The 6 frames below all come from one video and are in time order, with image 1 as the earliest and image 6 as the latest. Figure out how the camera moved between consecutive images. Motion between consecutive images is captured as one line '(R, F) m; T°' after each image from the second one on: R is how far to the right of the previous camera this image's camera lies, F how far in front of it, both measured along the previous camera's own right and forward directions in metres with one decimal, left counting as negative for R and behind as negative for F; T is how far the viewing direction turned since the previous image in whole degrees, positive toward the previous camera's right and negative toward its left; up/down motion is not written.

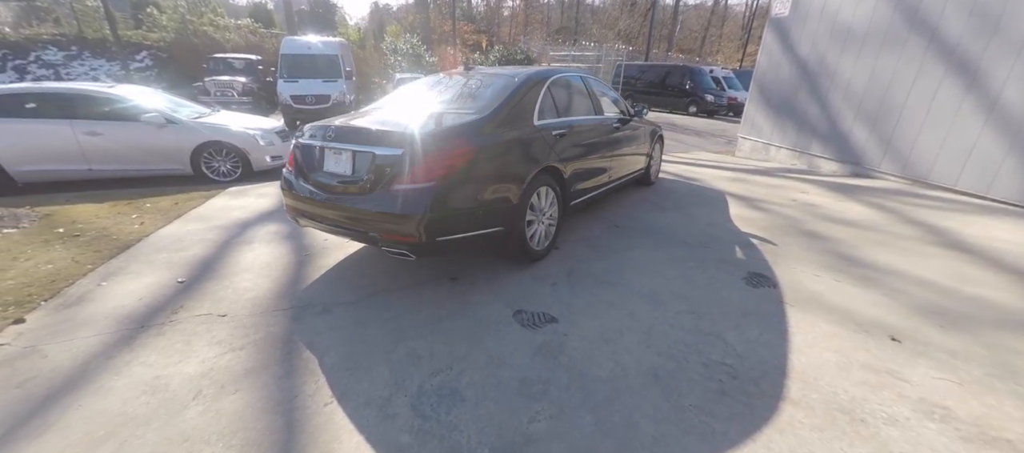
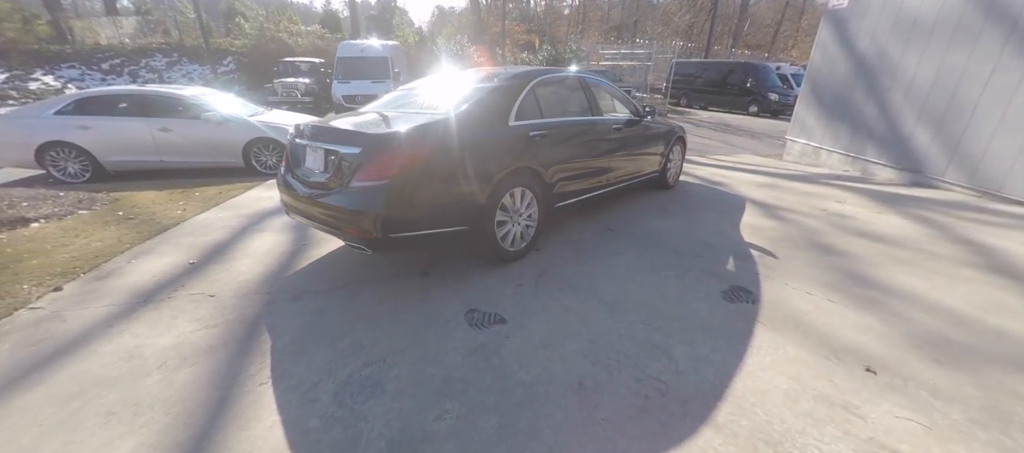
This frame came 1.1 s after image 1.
(+0.7, 0.0) m; -8°
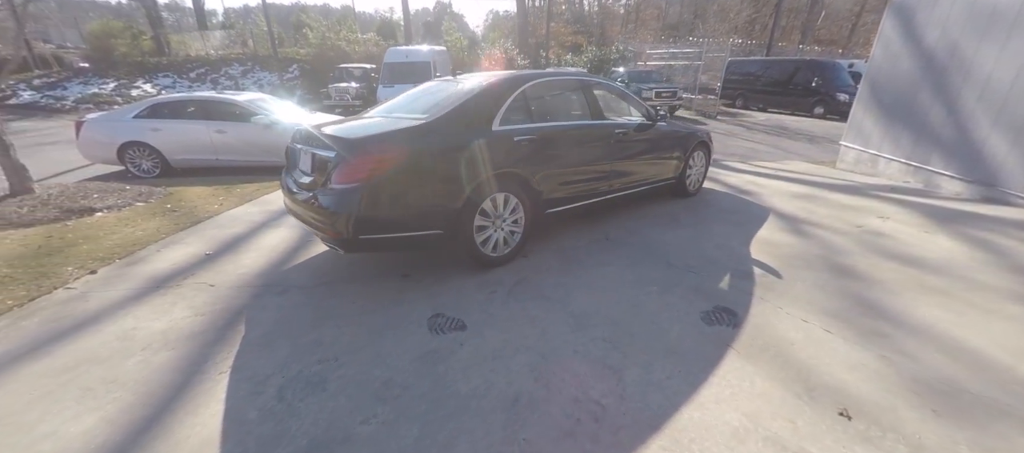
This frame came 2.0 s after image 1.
(+0.6, +0.1) m; -8°
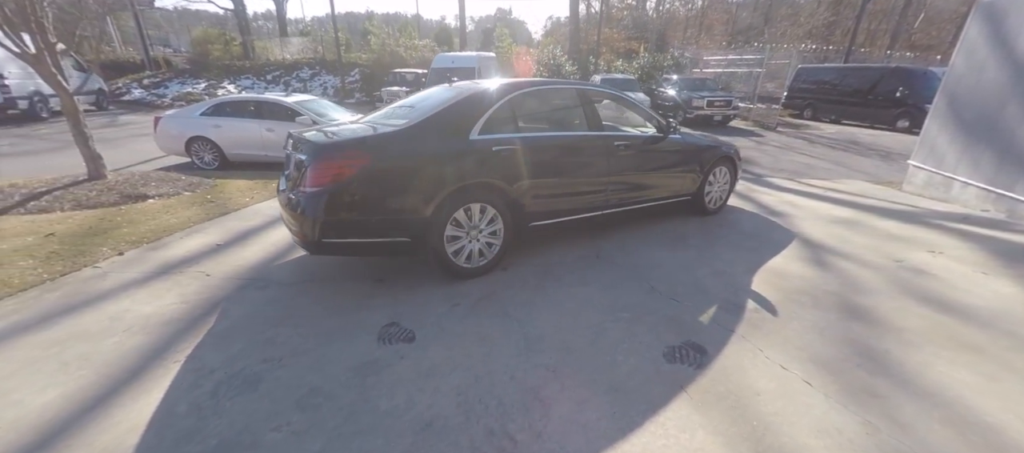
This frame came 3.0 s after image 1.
(+0.6, +0.2) m; -8°
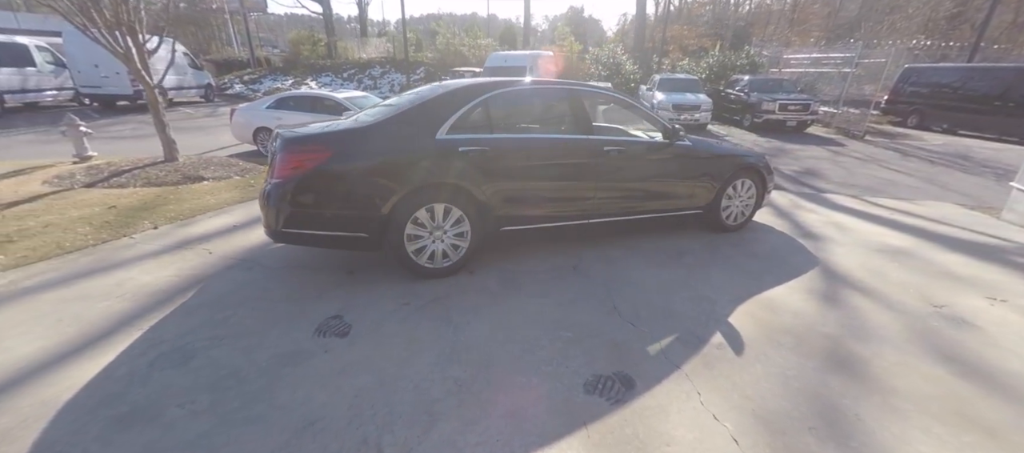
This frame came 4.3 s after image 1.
(+0.8, +0.2) m; -10°
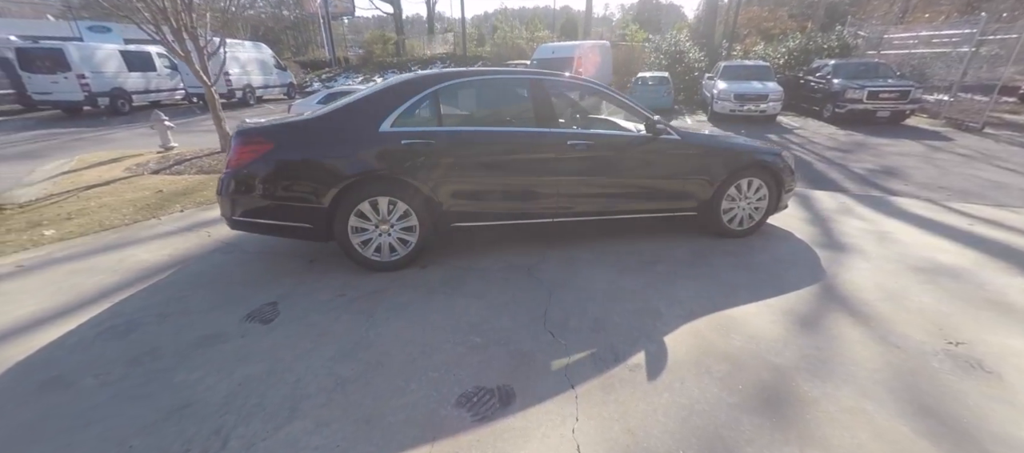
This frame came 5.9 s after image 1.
(+0.9, +0.3) m; -10°
